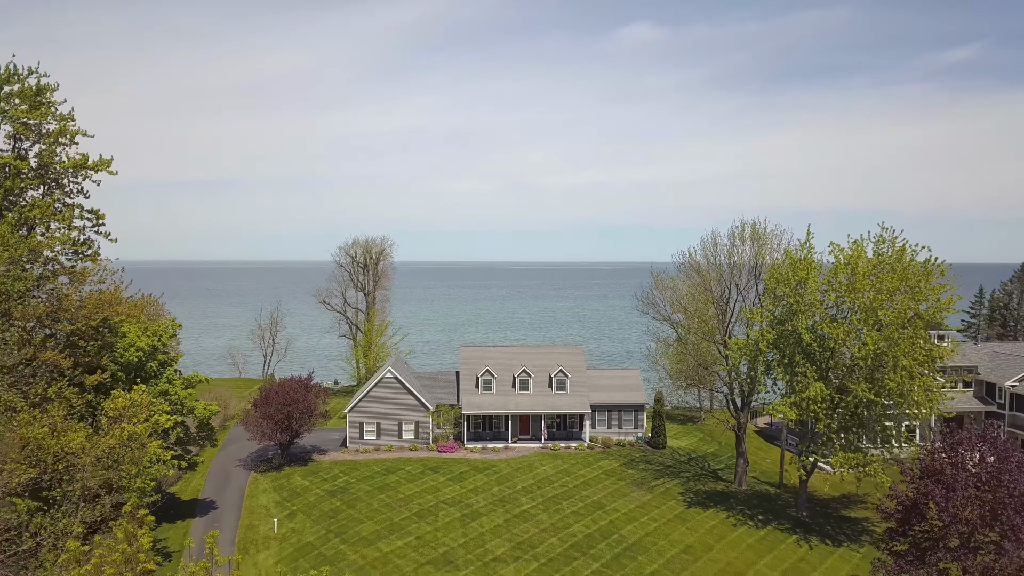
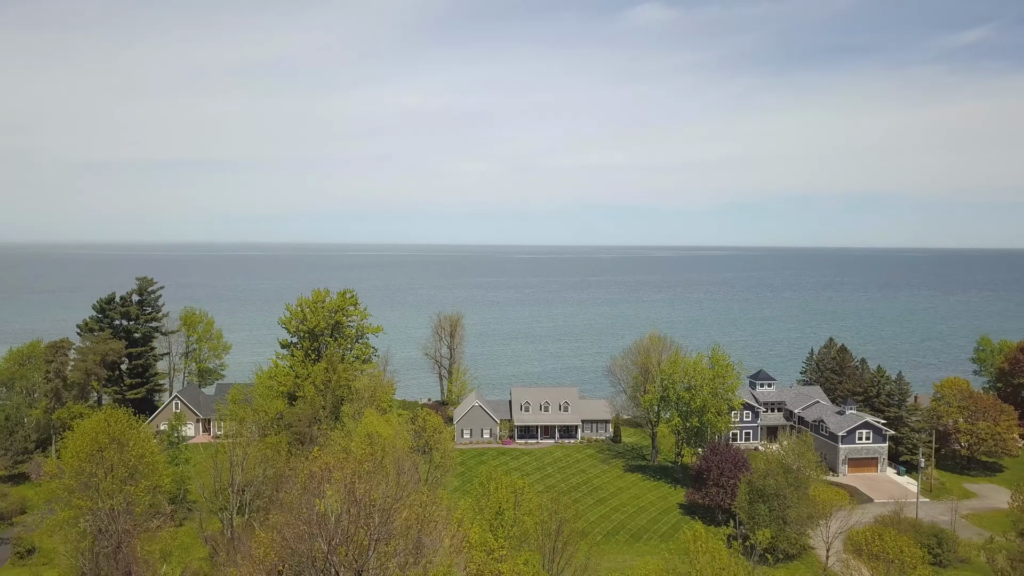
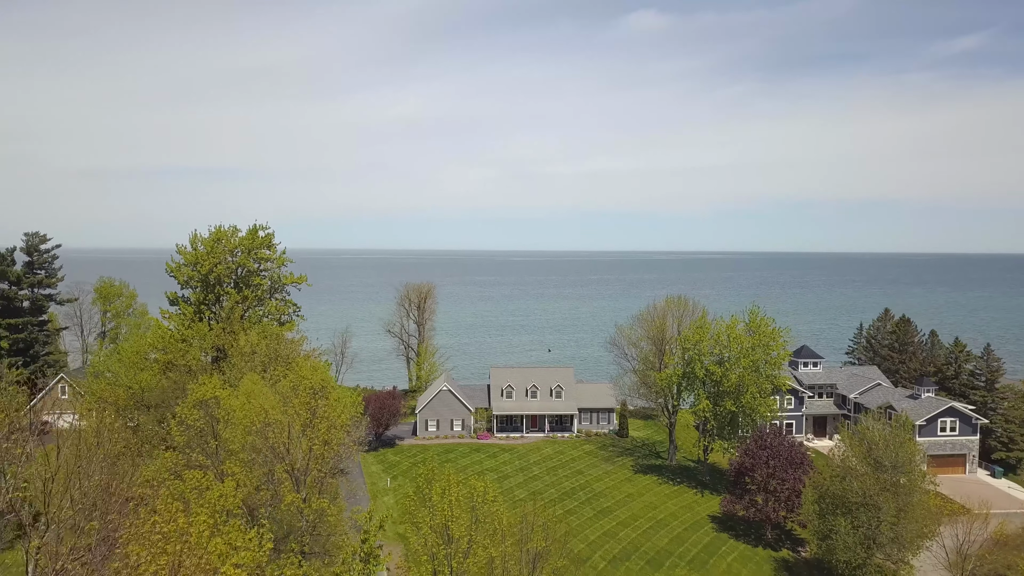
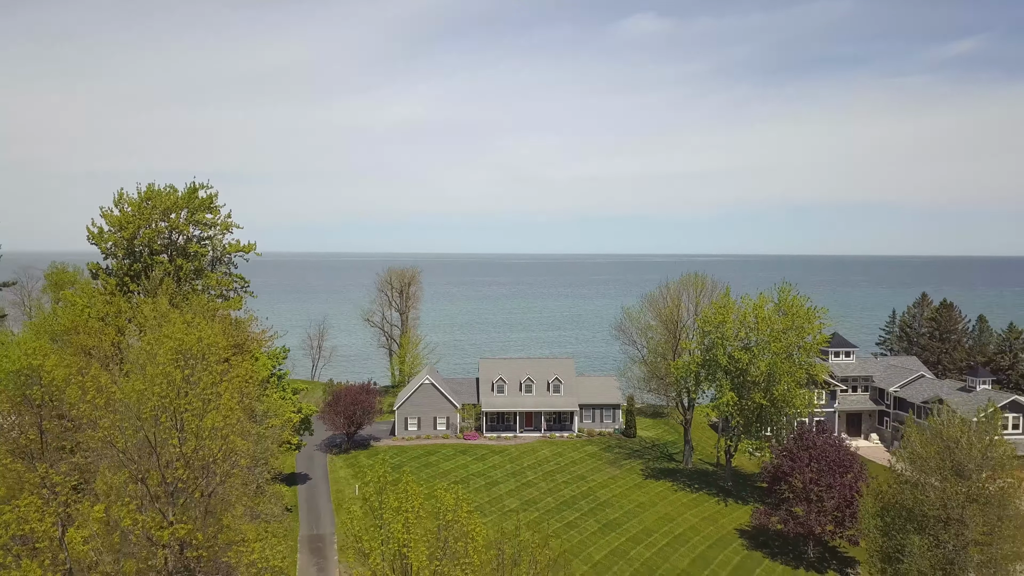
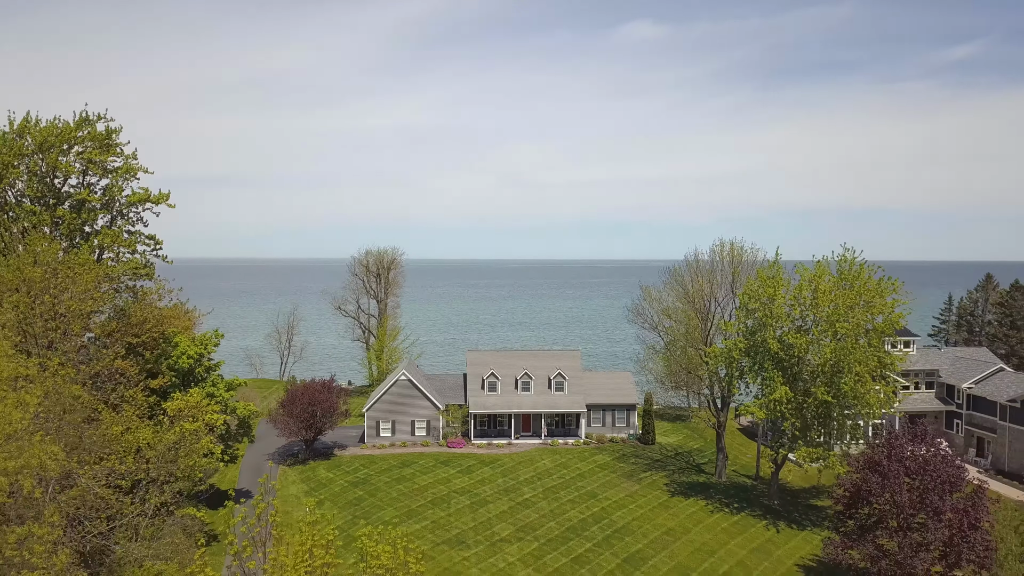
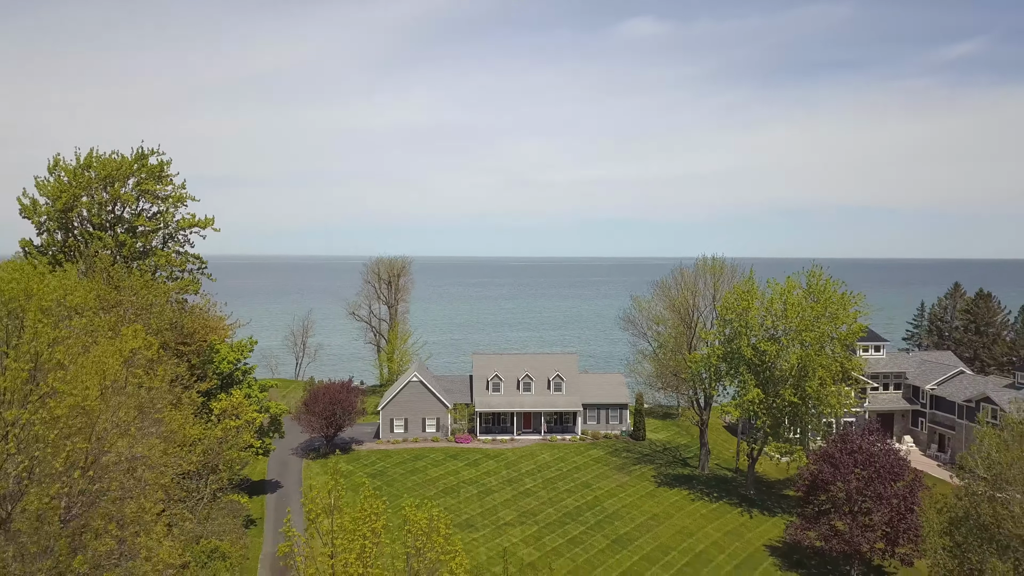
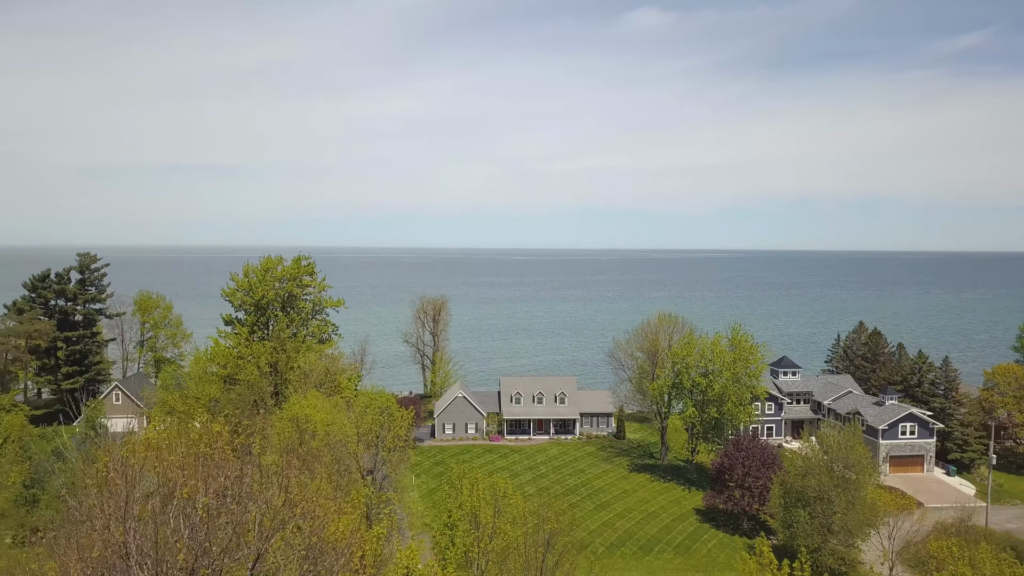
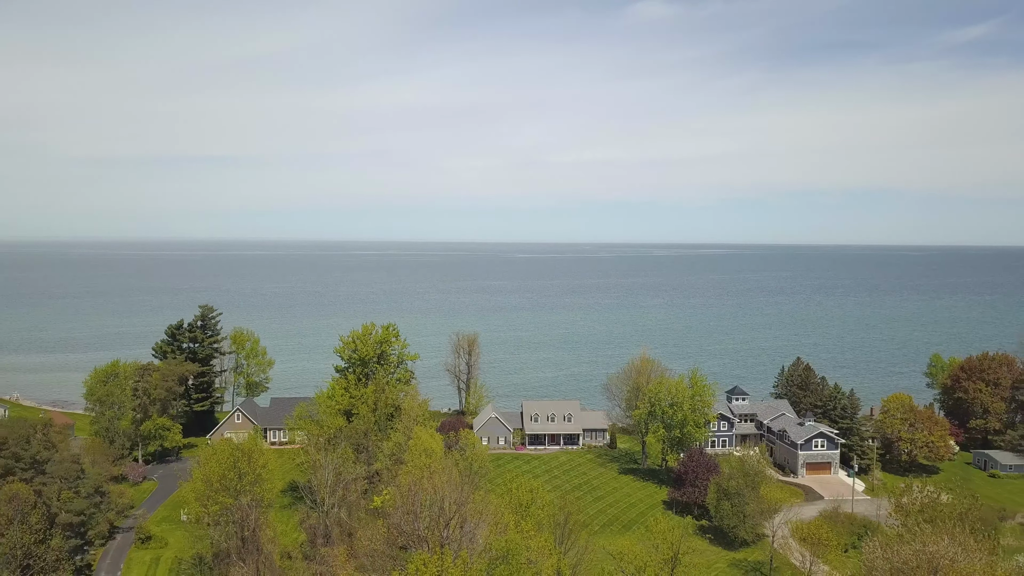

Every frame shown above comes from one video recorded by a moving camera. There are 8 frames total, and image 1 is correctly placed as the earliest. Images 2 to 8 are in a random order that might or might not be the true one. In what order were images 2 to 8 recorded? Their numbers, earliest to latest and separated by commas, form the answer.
5, 6, 4, 3, 7, 2, 8
